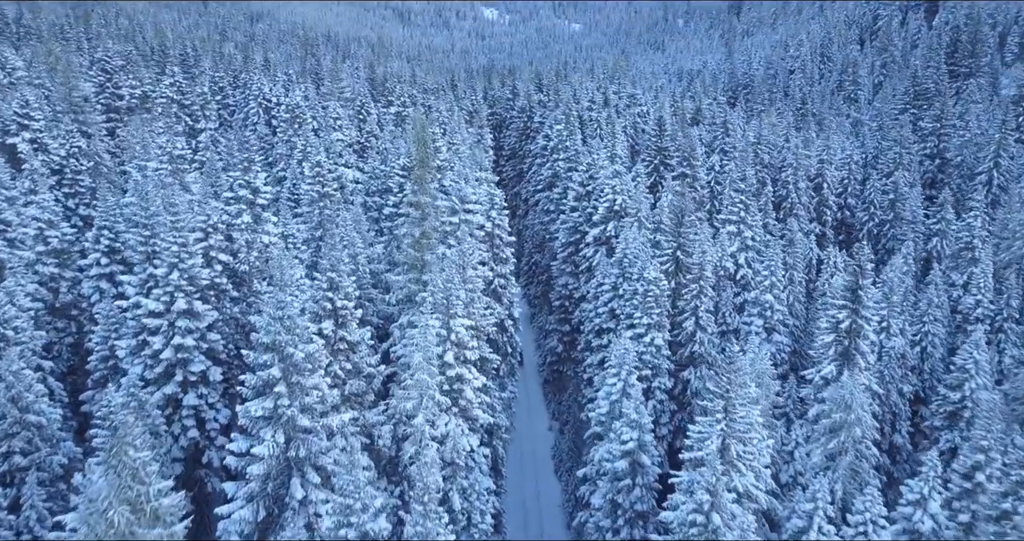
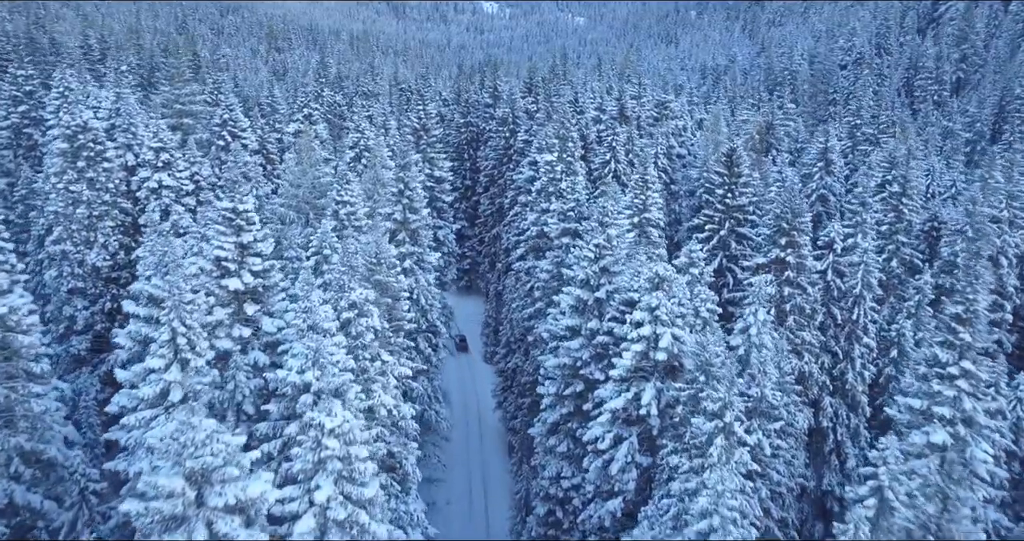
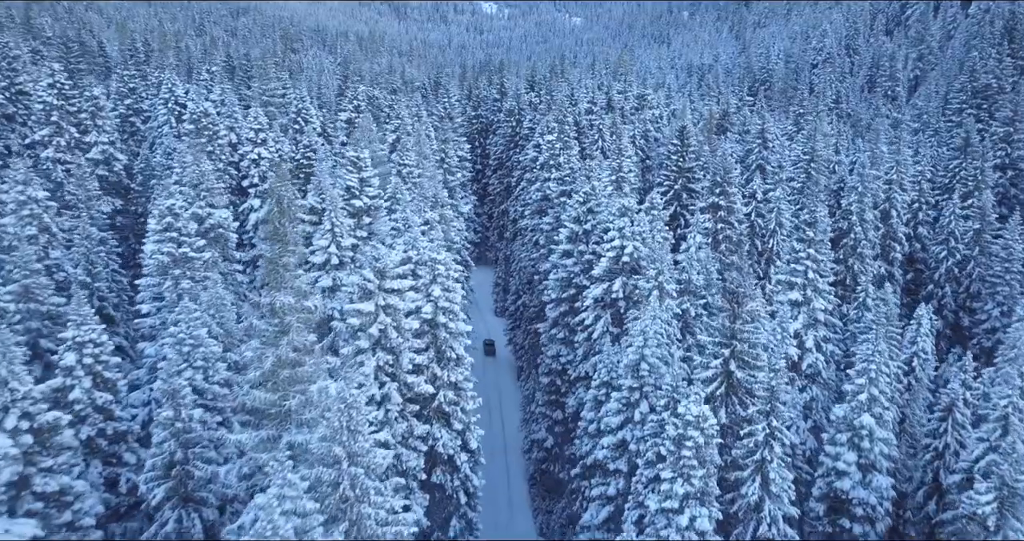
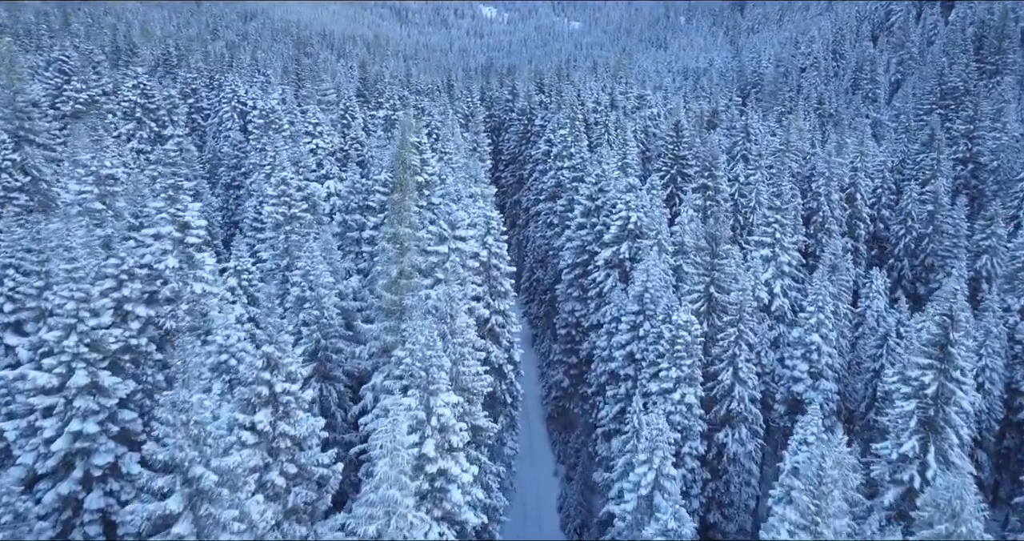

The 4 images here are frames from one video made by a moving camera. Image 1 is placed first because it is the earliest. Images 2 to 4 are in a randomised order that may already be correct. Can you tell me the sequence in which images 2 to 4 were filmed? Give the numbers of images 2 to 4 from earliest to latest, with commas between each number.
4, 3, 2
